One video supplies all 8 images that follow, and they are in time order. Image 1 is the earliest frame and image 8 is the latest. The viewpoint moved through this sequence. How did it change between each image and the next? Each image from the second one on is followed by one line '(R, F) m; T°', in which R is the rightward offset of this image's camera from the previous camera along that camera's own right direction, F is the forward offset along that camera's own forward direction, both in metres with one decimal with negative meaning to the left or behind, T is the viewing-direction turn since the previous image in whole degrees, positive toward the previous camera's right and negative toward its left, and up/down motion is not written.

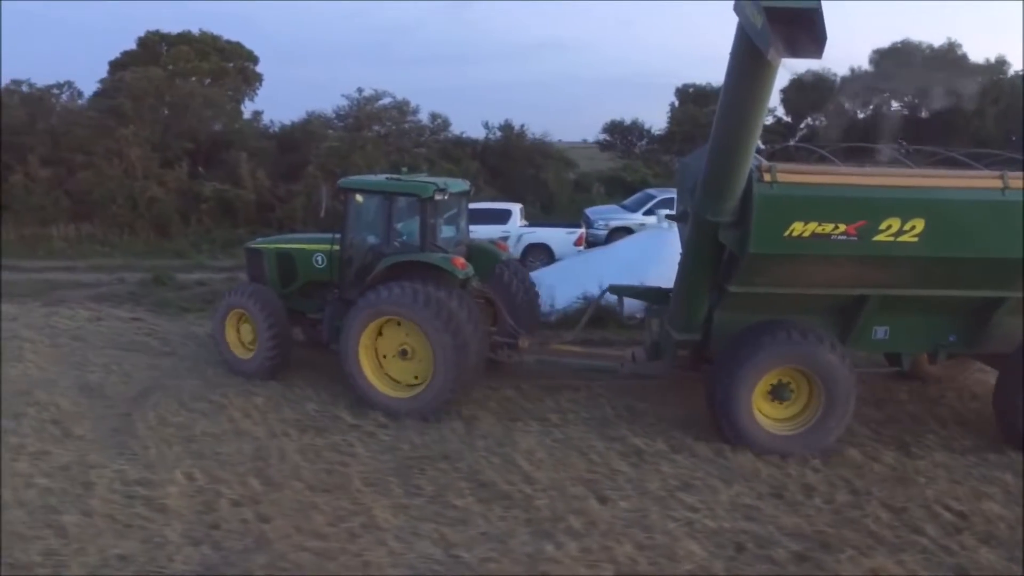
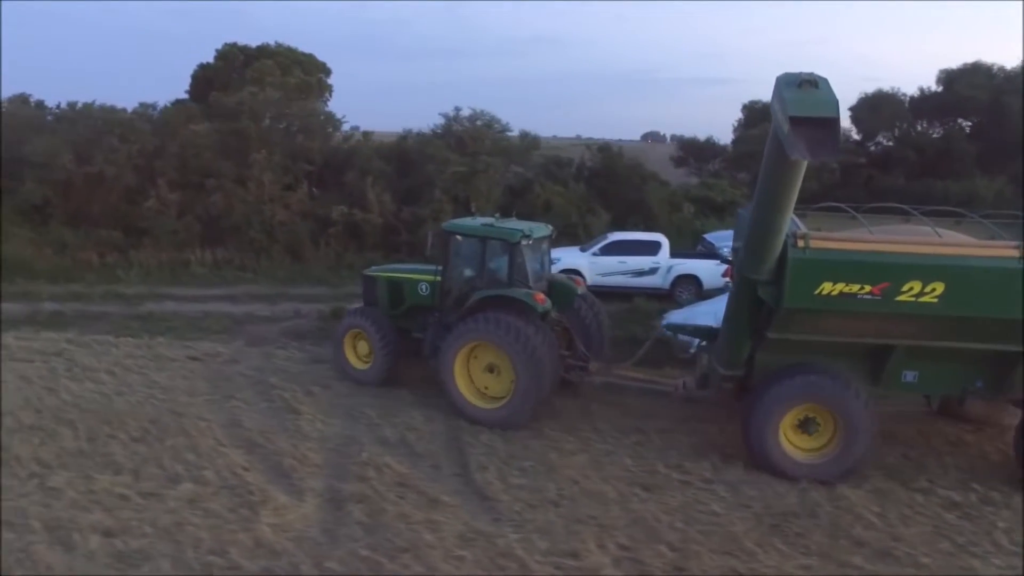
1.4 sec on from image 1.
(-2.6, -0.2) m; +3°
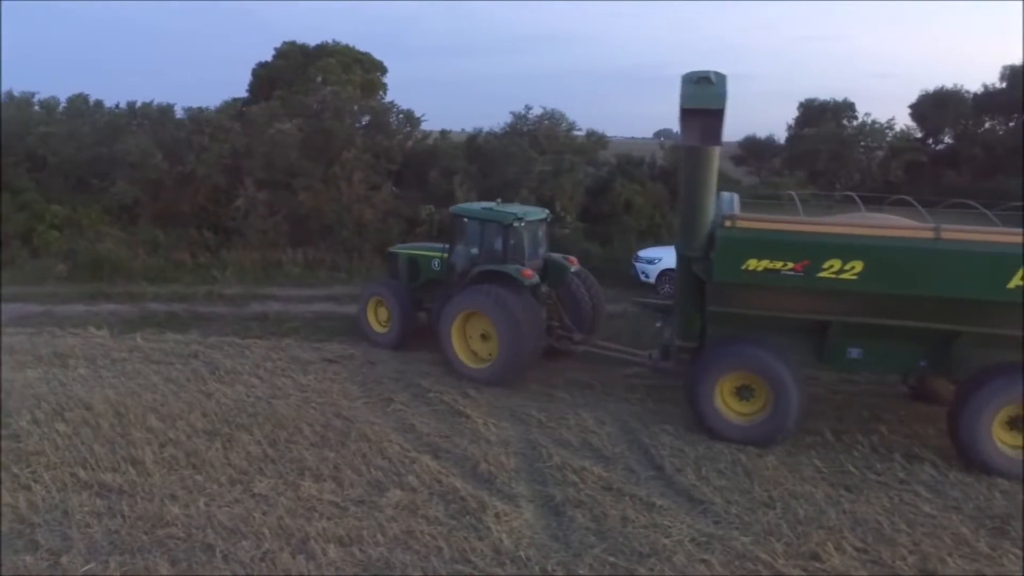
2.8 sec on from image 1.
(-1.4, +0.1) m; 0°
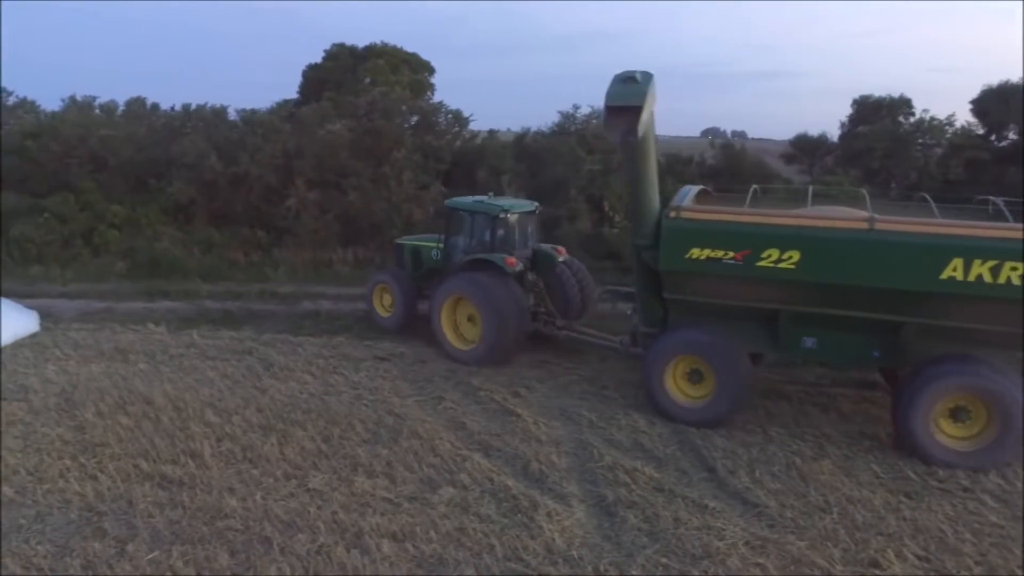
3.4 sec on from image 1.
(-0.1, 0.0) m; -3°
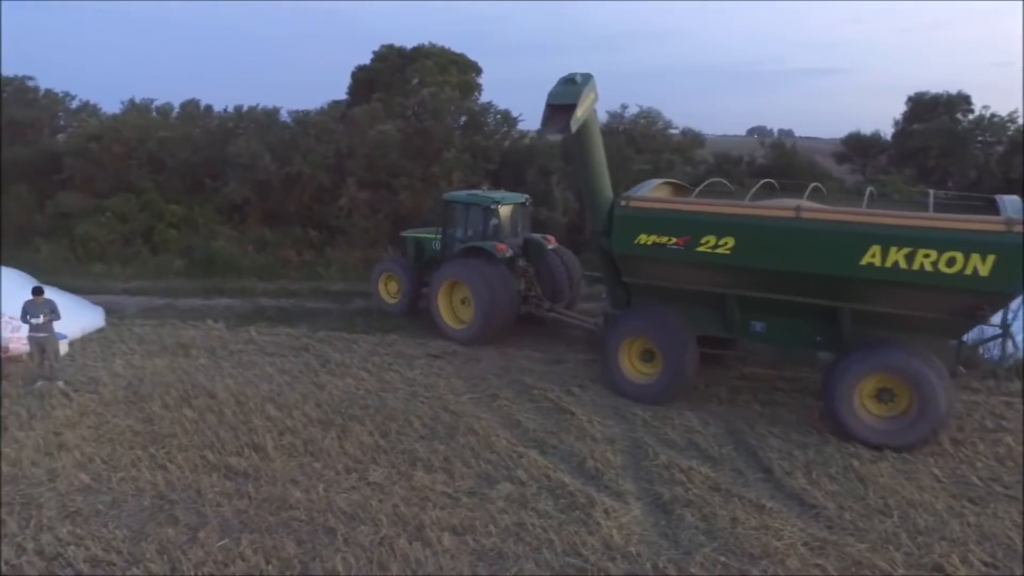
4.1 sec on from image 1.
(-0.1, -0.1) m; -3°
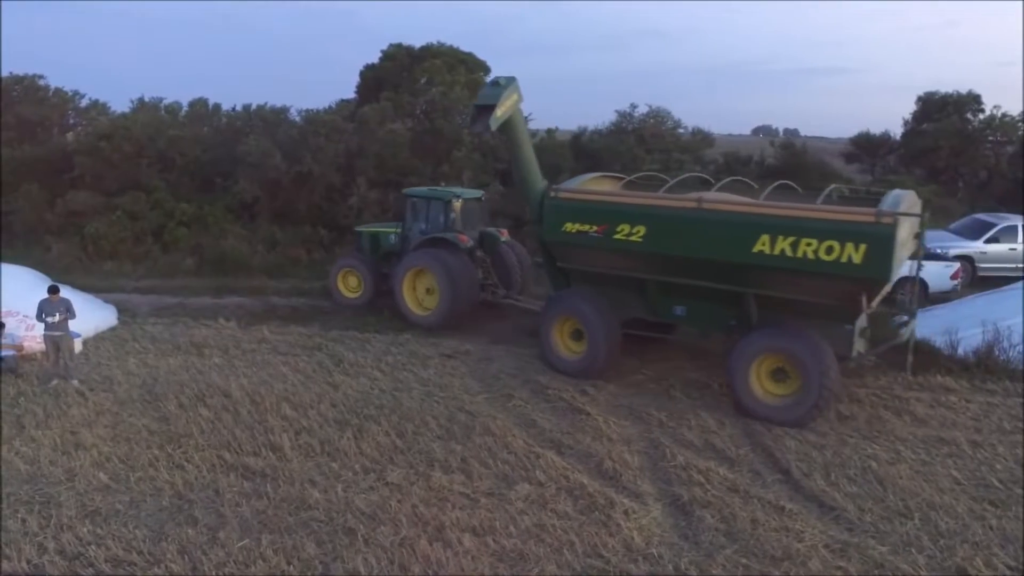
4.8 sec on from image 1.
(-0.1, 0.0) m; 0°
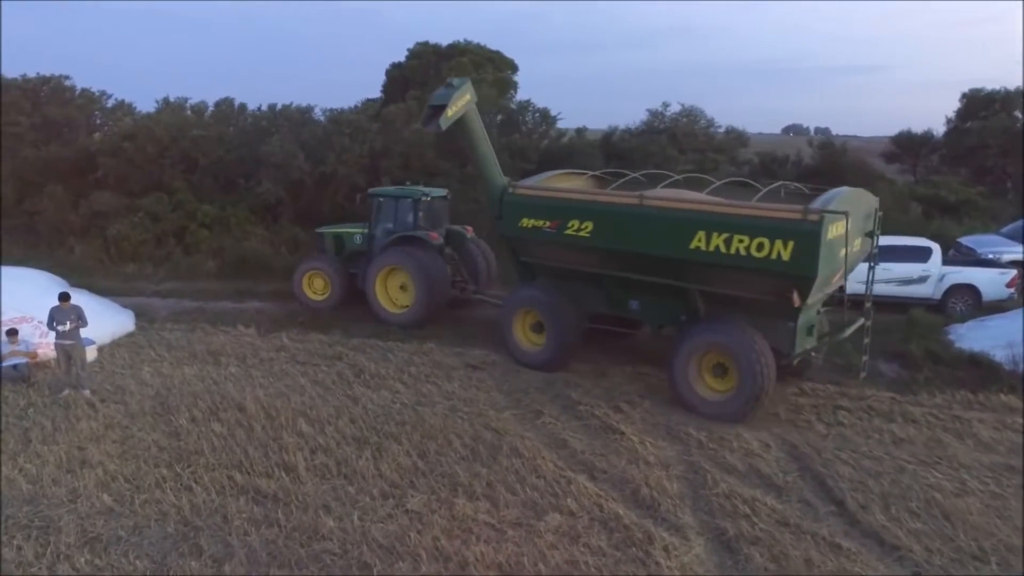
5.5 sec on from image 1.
(0.0, +0.4) m; -2°
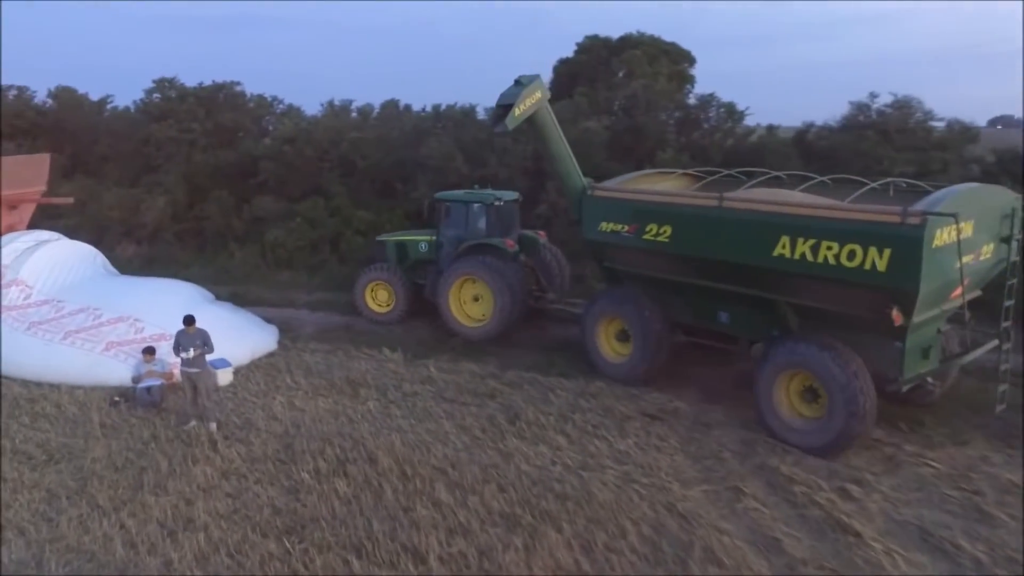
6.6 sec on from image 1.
(-0.2, +1.4) m; -11°
